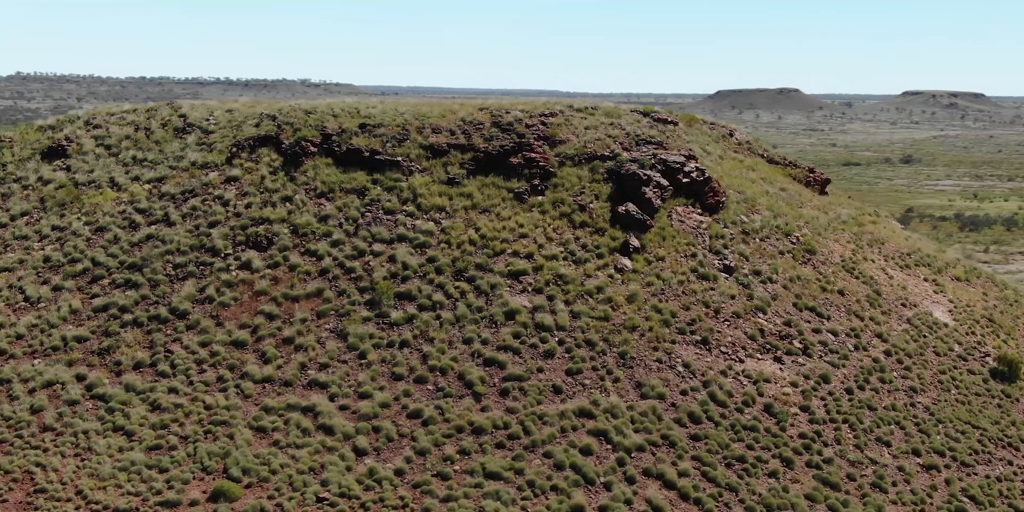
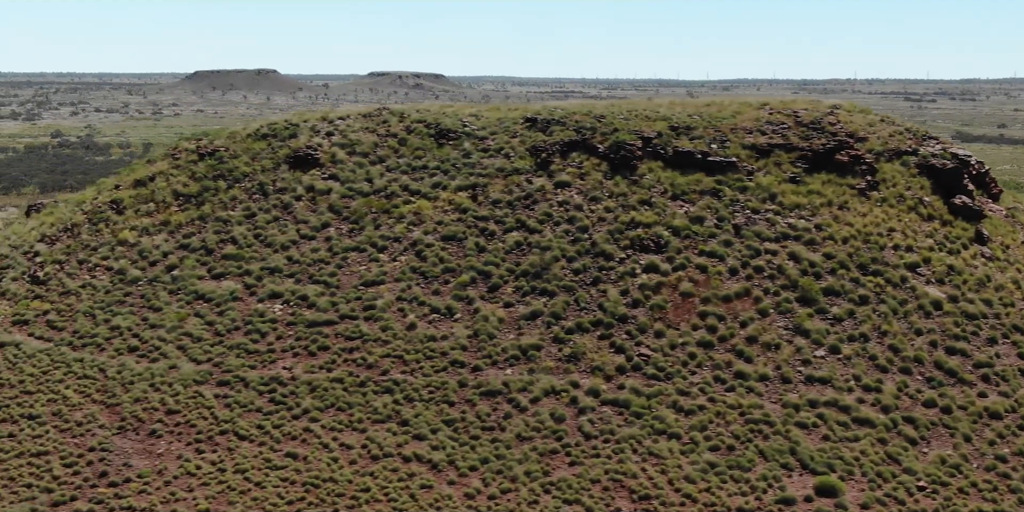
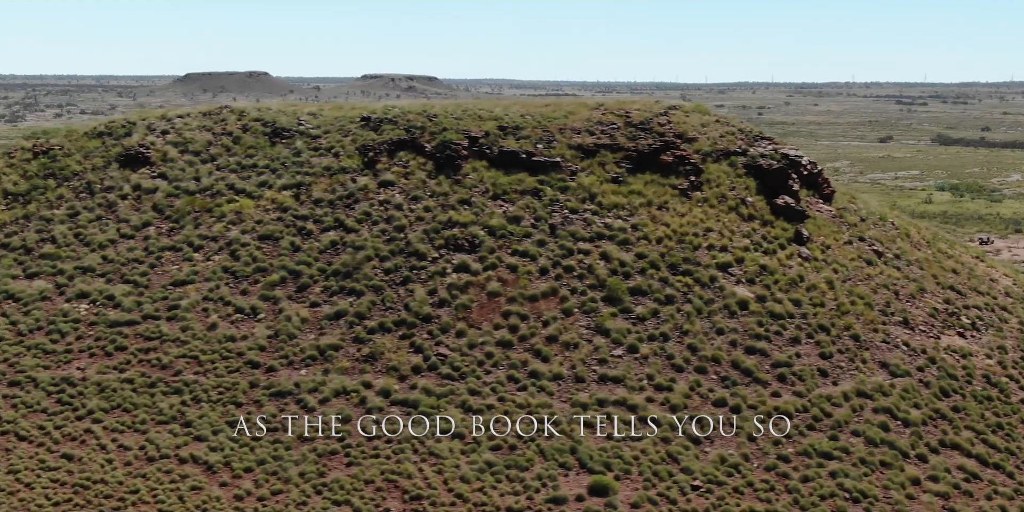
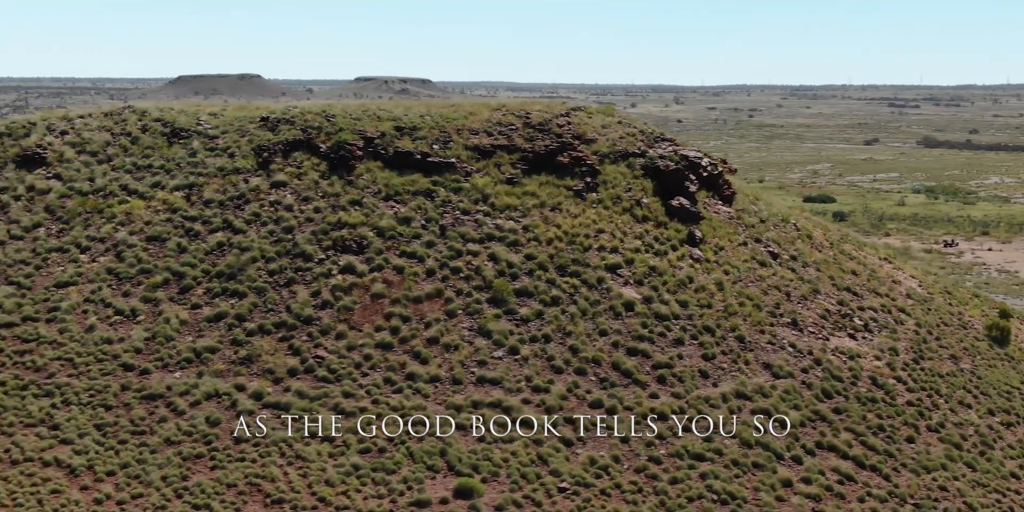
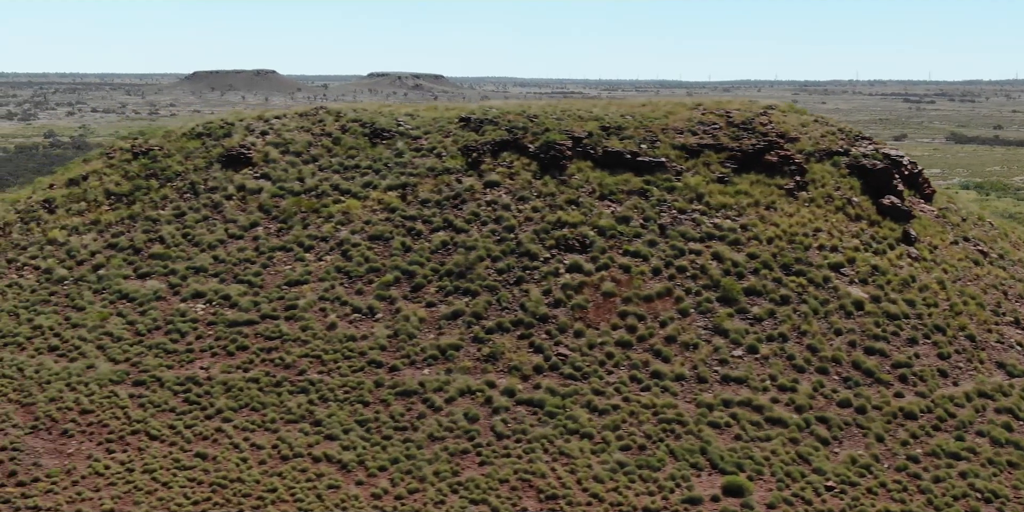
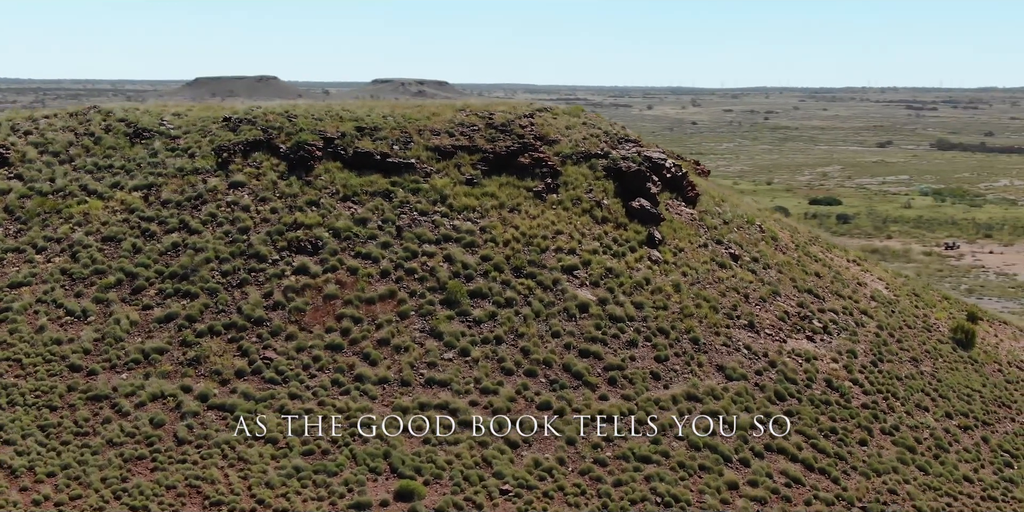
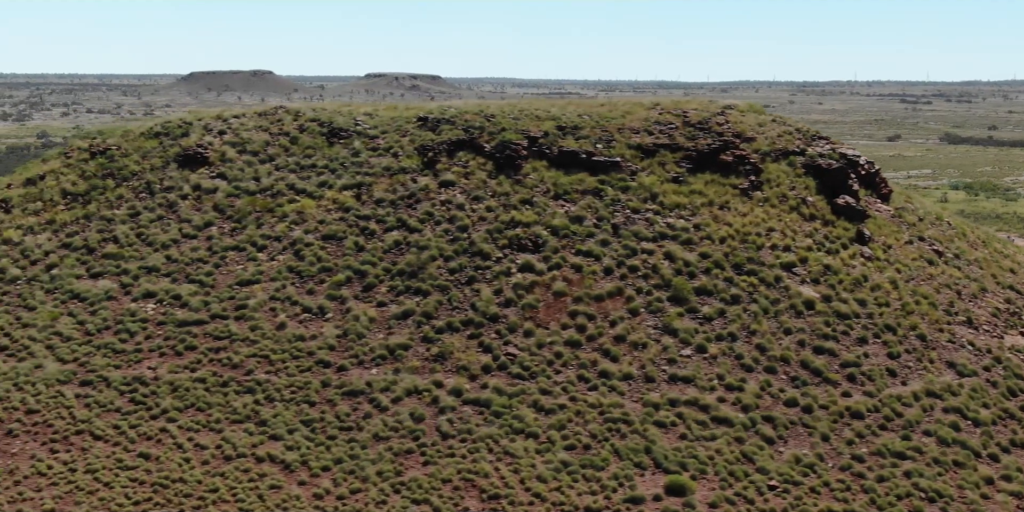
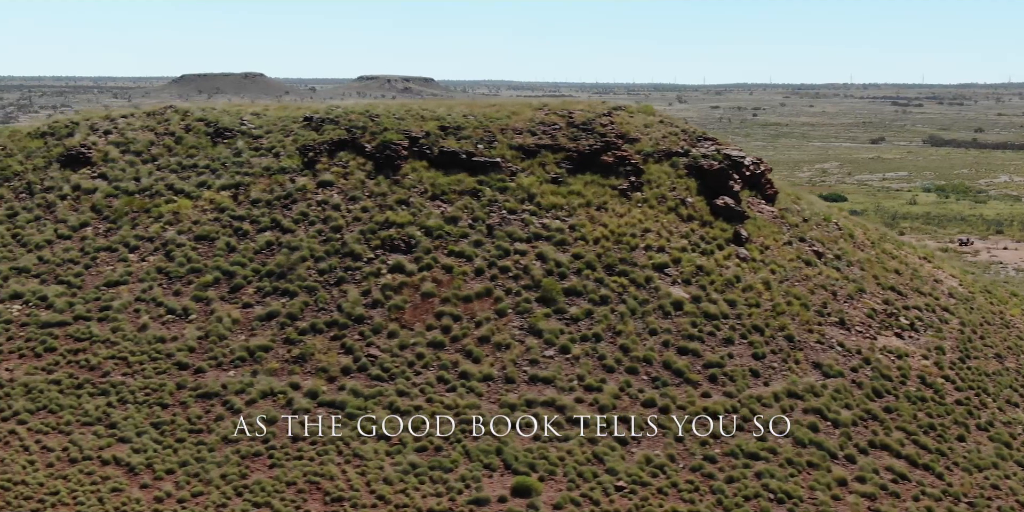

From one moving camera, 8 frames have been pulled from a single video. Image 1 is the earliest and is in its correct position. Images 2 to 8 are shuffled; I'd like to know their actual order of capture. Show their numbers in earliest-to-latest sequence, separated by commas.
6, 4, 8, 3, 7, 5, 2
